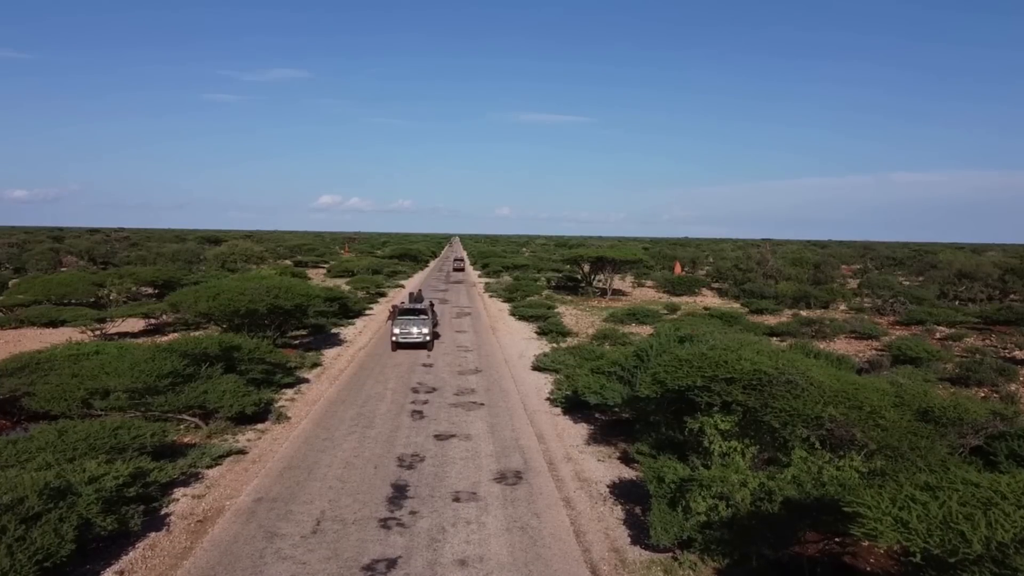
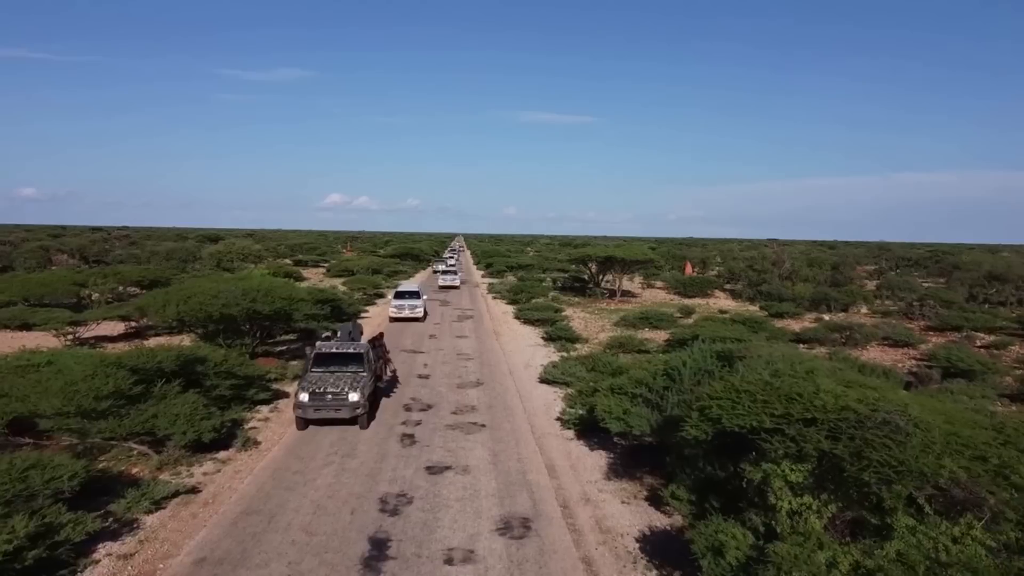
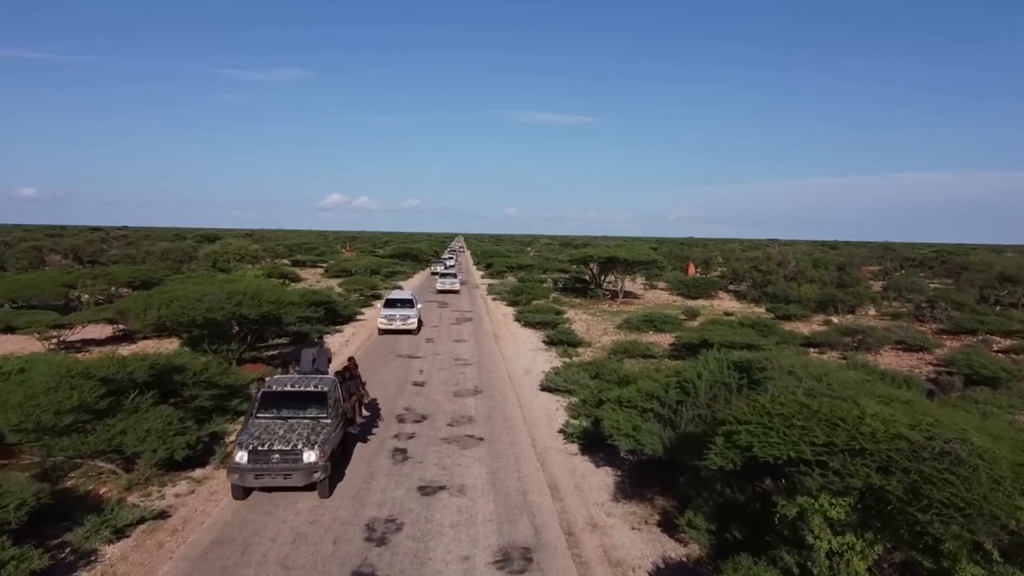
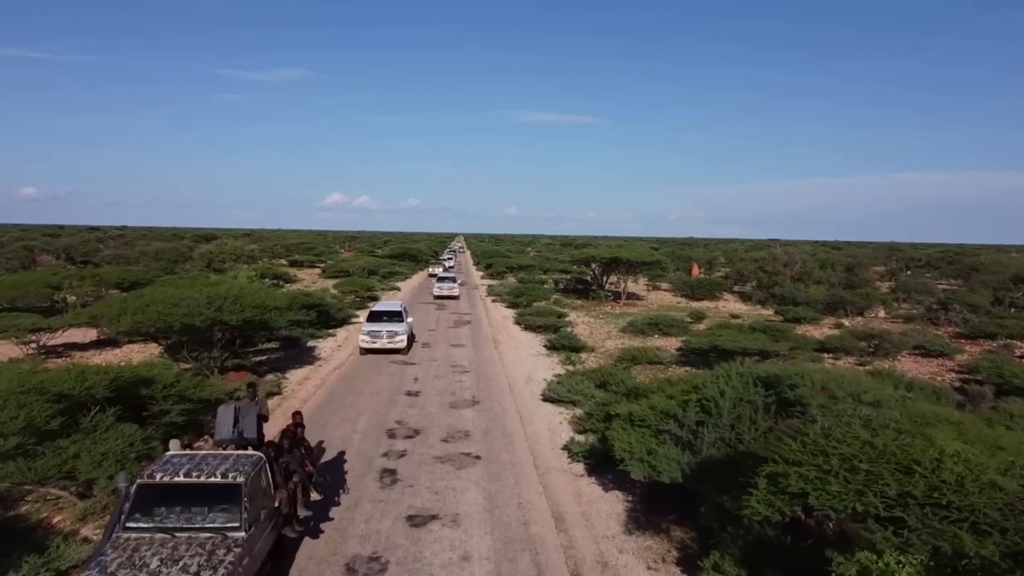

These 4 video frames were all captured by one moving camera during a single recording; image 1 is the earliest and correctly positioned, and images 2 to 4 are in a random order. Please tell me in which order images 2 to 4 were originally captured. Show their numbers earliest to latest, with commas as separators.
2, 3, 4
